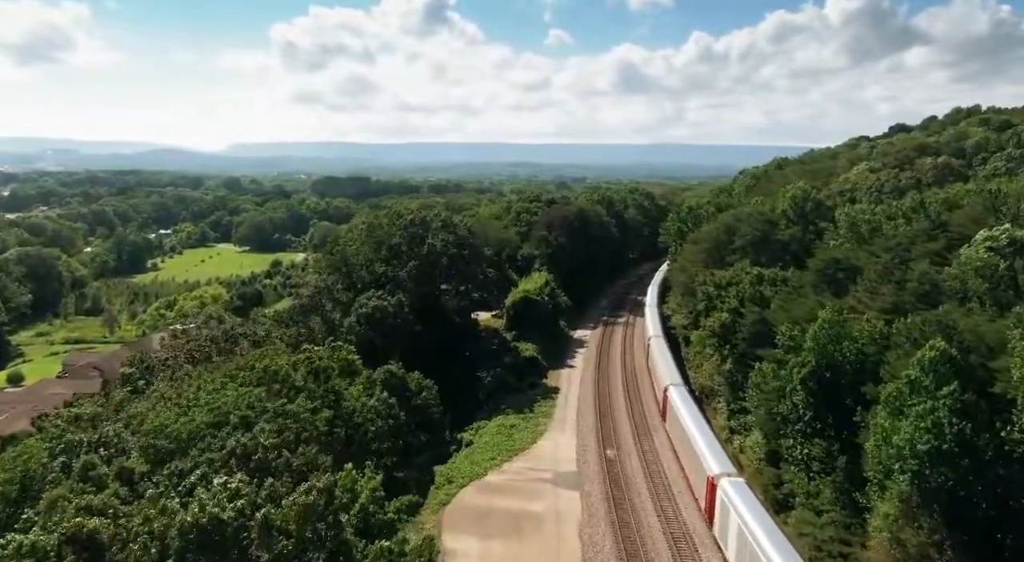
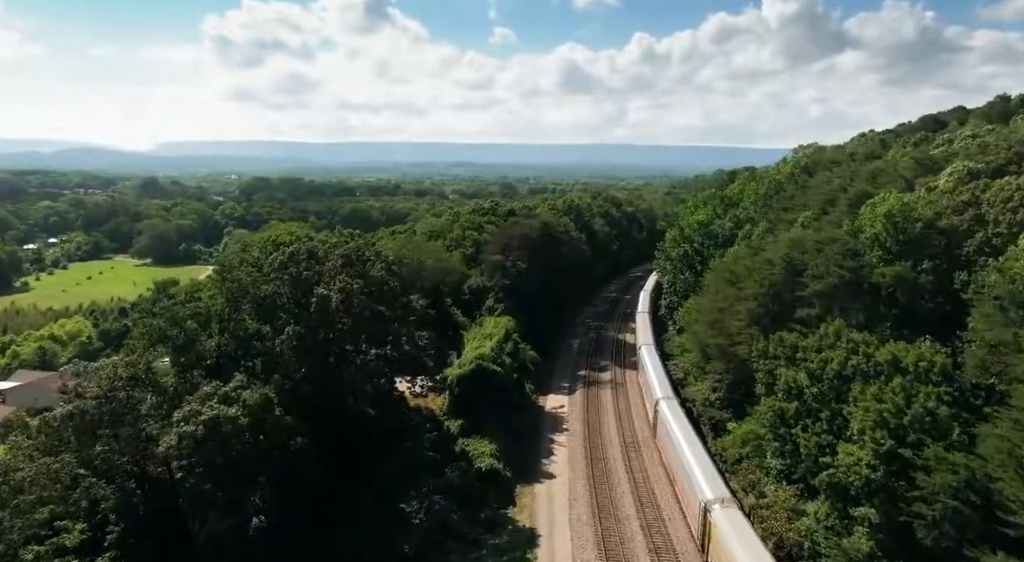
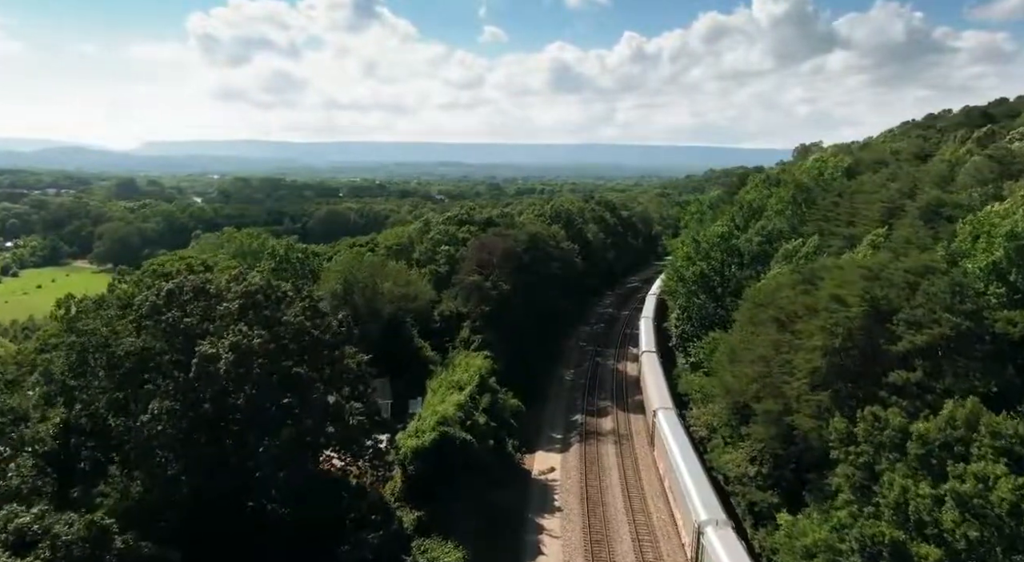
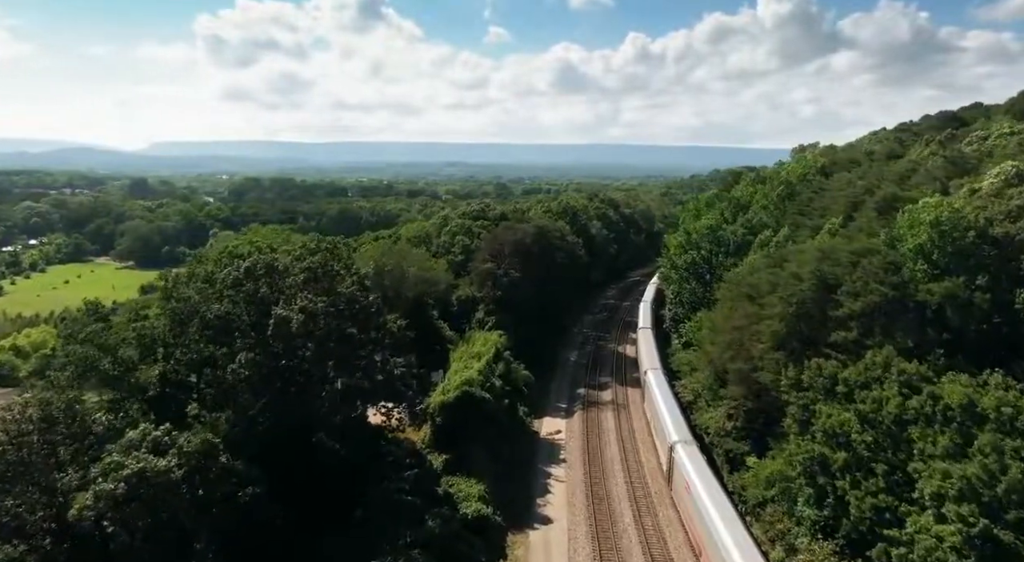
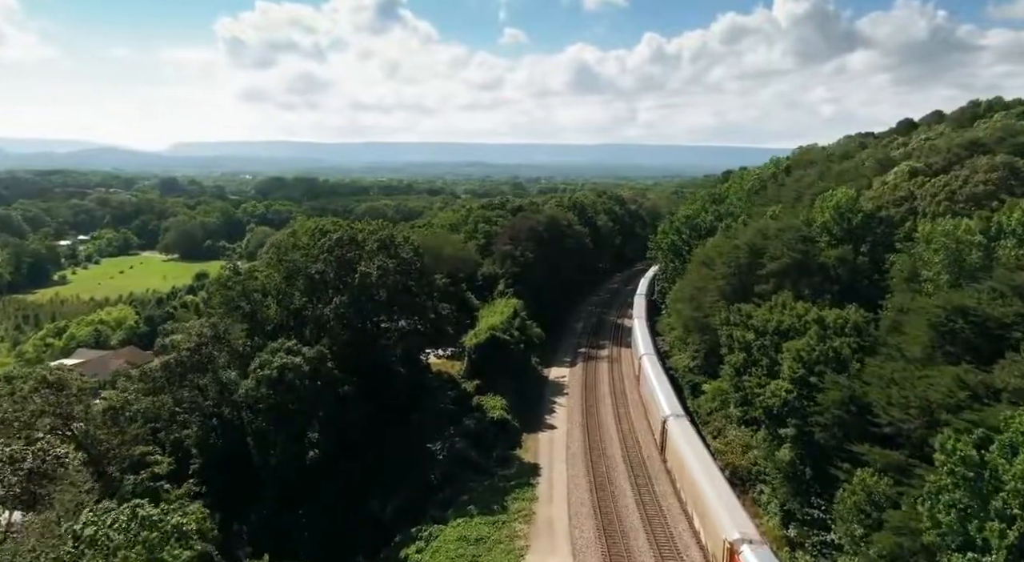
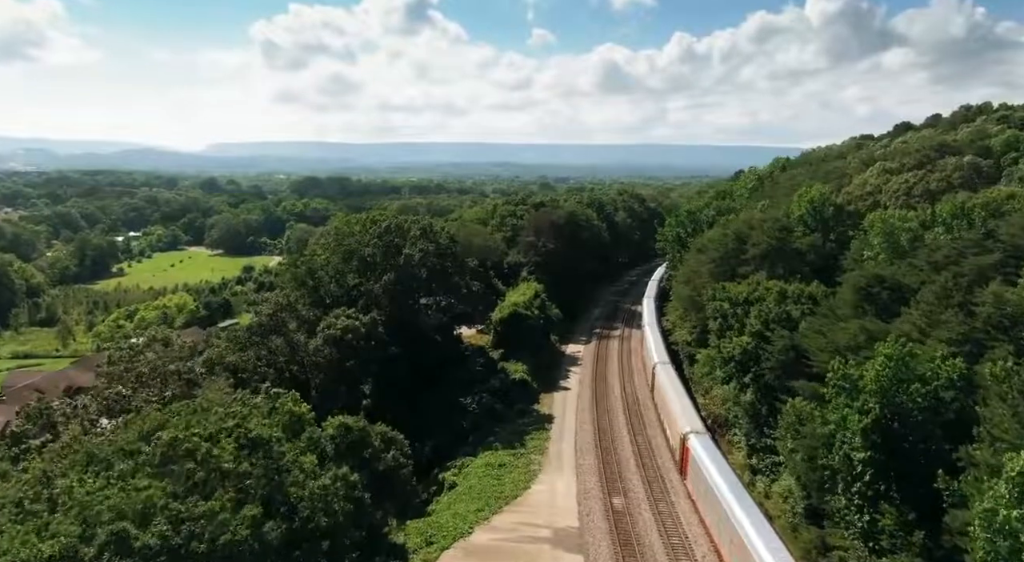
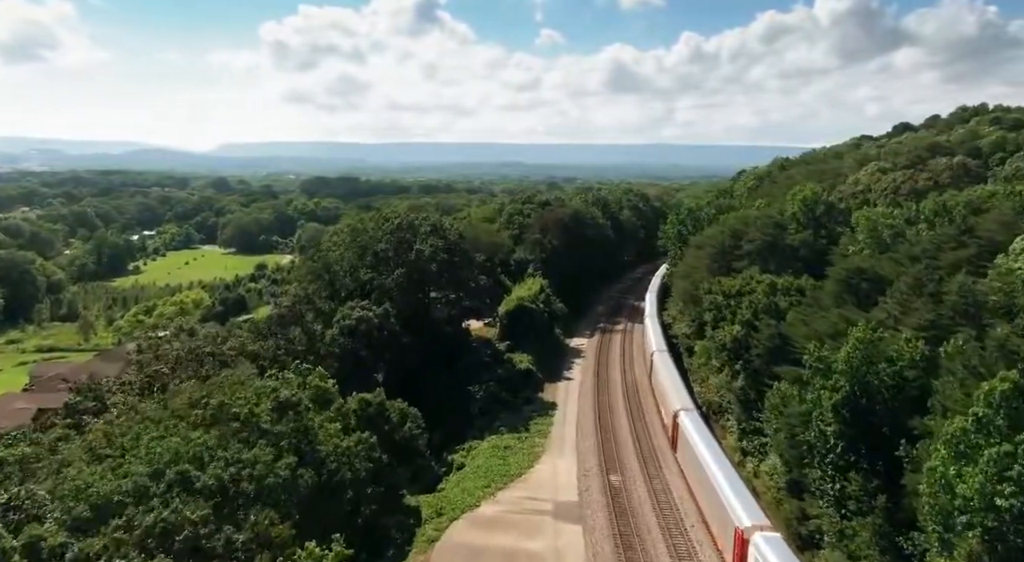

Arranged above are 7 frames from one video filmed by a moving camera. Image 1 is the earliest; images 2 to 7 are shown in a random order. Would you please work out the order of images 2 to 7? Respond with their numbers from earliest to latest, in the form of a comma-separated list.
7, 6, 5, 2, 4, 3
